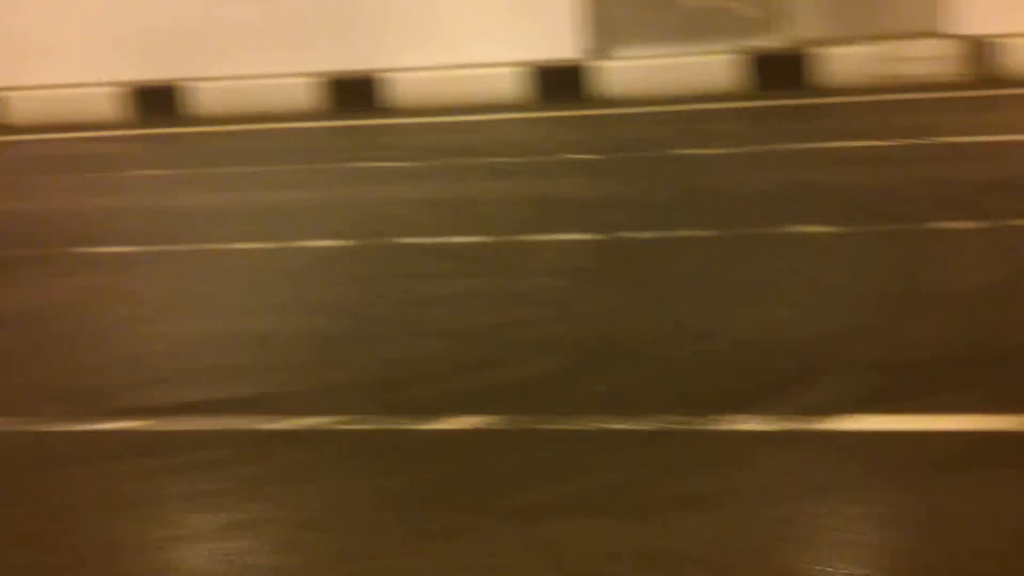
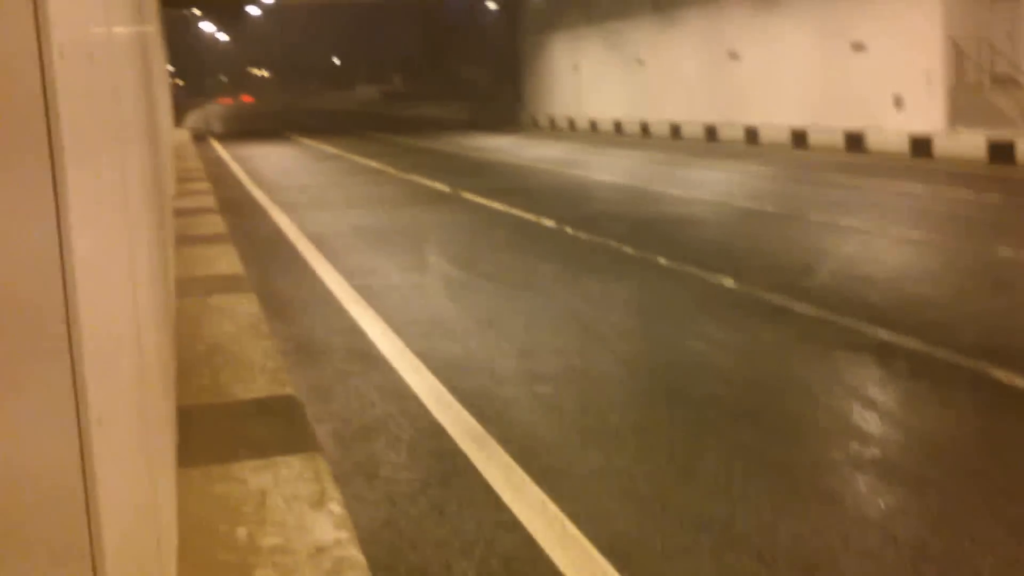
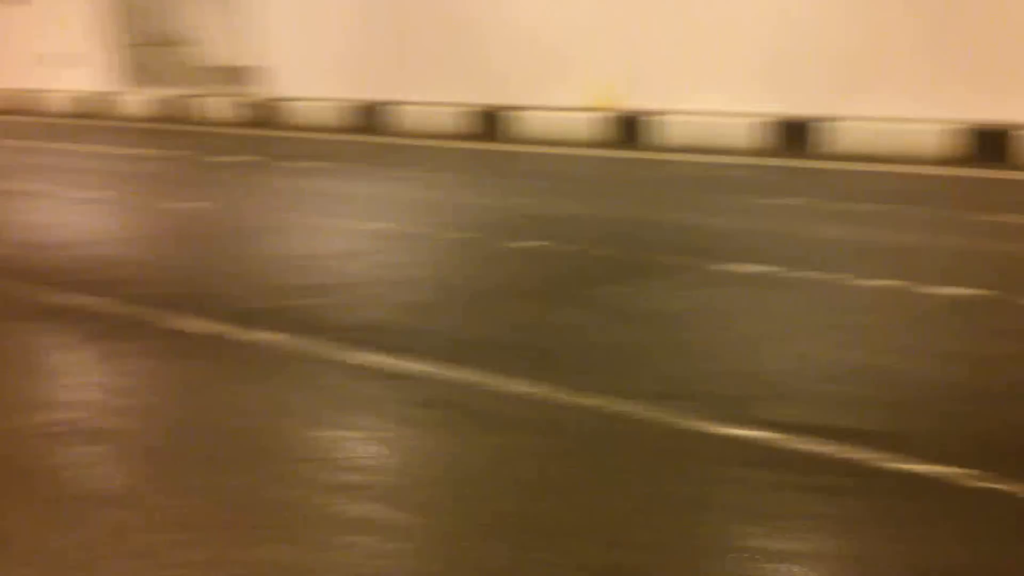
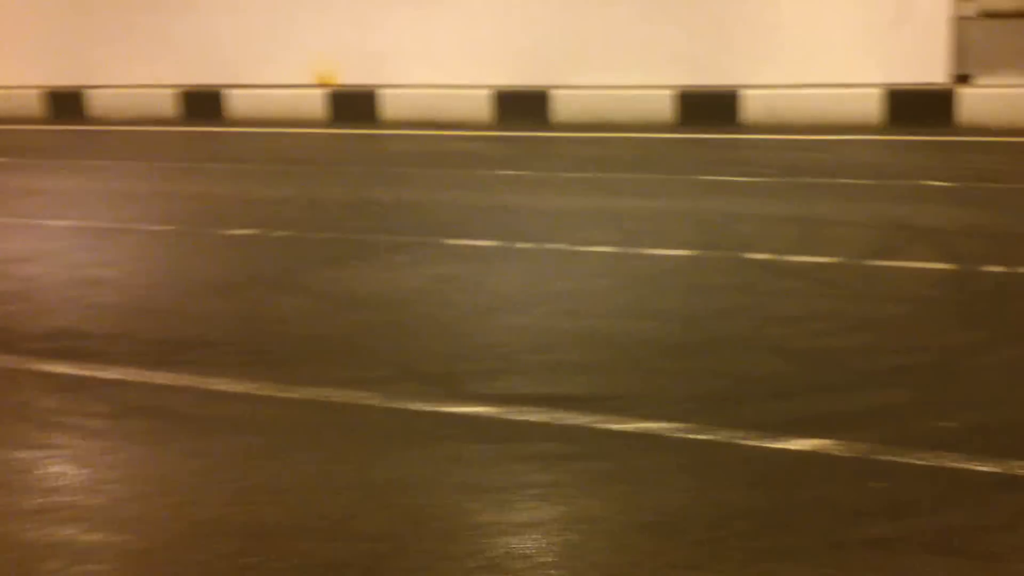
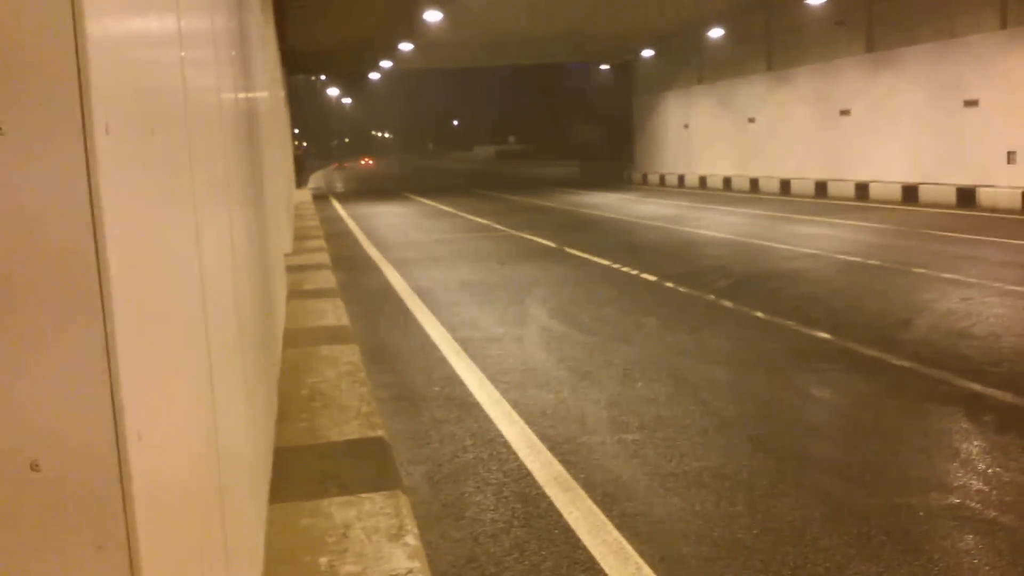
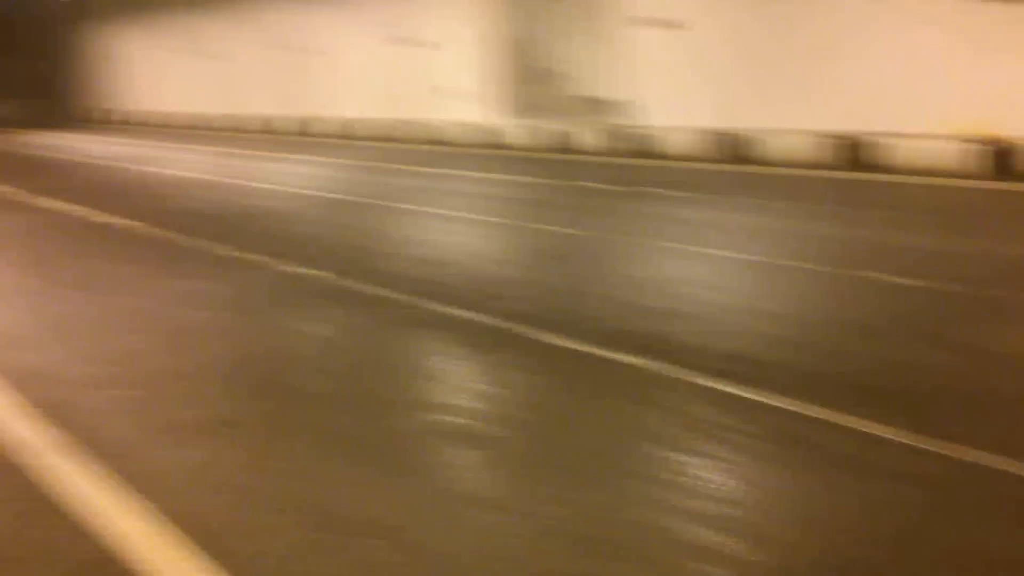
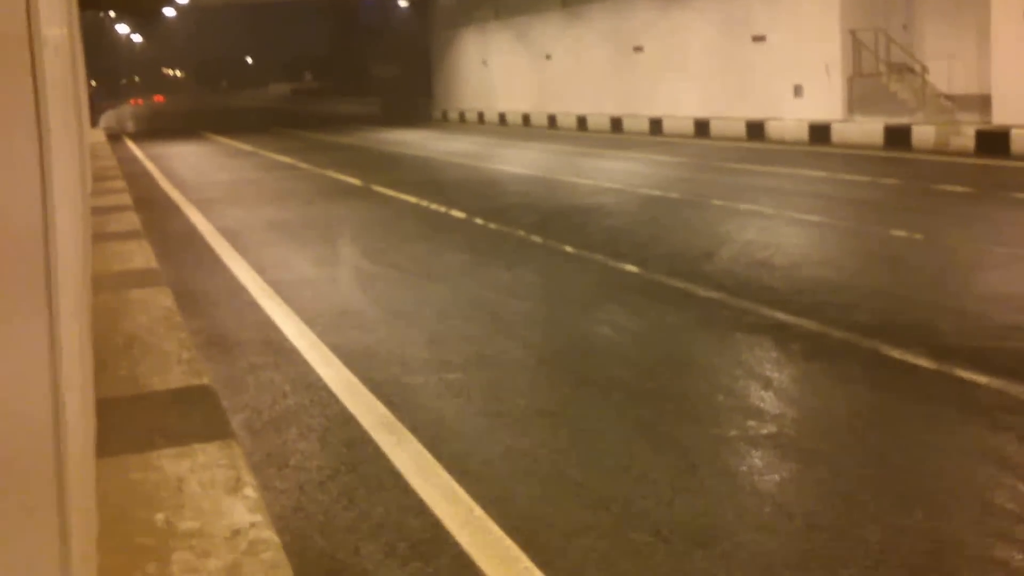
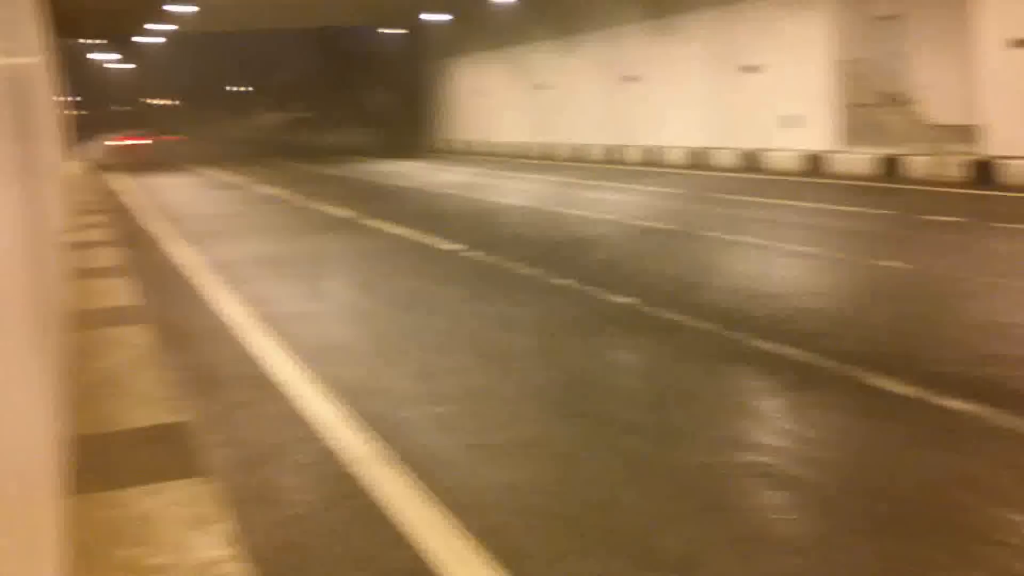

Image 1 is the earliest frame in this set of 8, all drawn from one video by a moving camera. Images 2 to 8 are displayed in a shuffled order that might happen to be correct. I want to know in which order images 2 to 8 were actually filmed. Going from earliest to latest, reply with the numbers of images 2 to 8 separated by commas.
4, 3, 6, 8, 5, 7, 2
